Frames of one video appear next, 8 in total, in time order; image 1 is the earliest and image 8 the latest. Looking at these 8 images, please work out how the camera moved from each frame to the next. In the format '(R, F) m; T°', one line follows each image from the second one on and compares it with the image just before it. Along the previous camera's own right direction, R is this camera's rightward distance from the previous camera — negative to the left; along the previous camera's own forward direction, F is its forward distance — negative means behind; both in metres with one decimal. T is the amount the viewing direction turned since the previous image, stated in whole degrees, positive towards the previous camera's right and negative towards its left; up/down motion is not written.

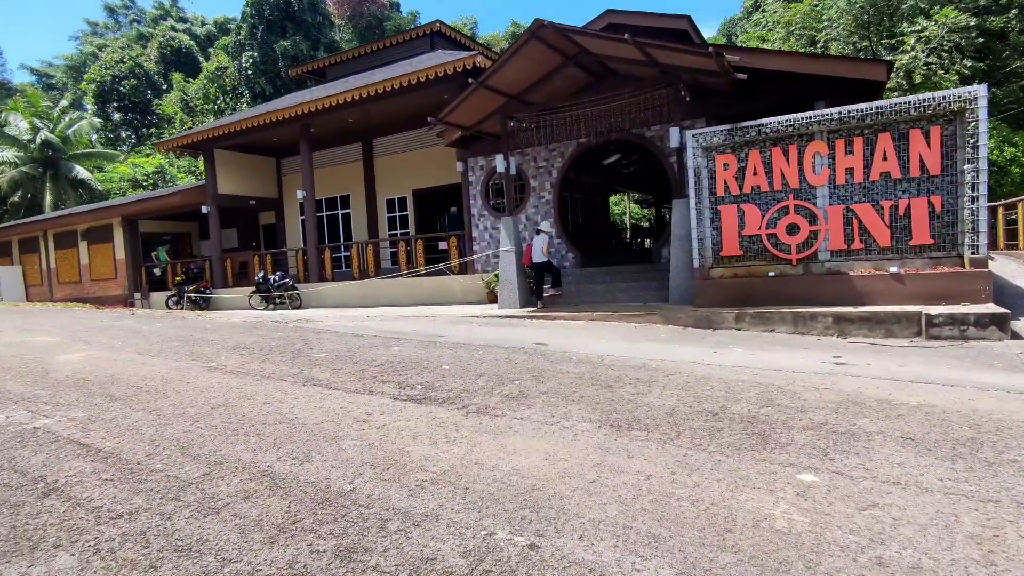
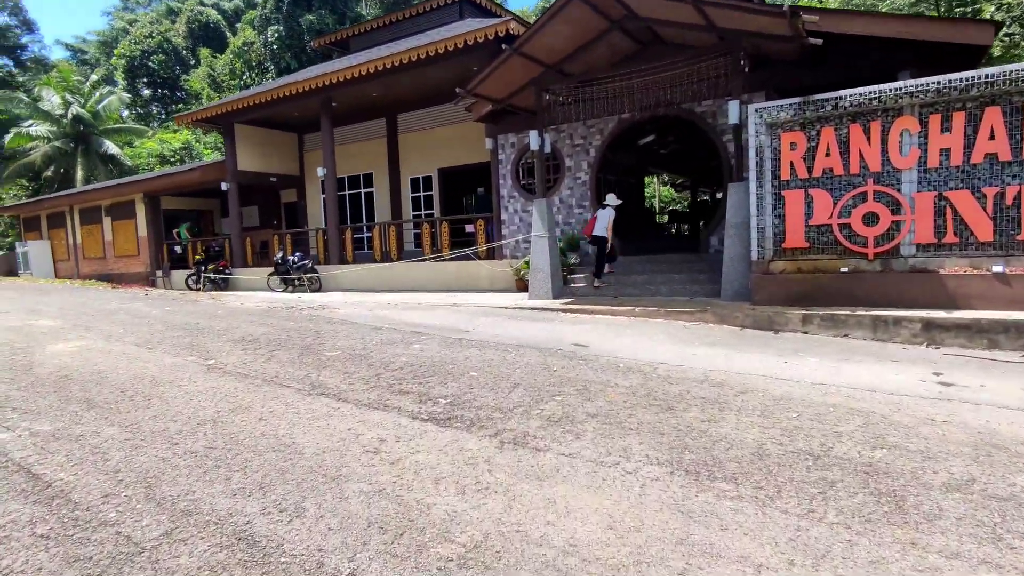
(-0.2, +0.9) m; -2°
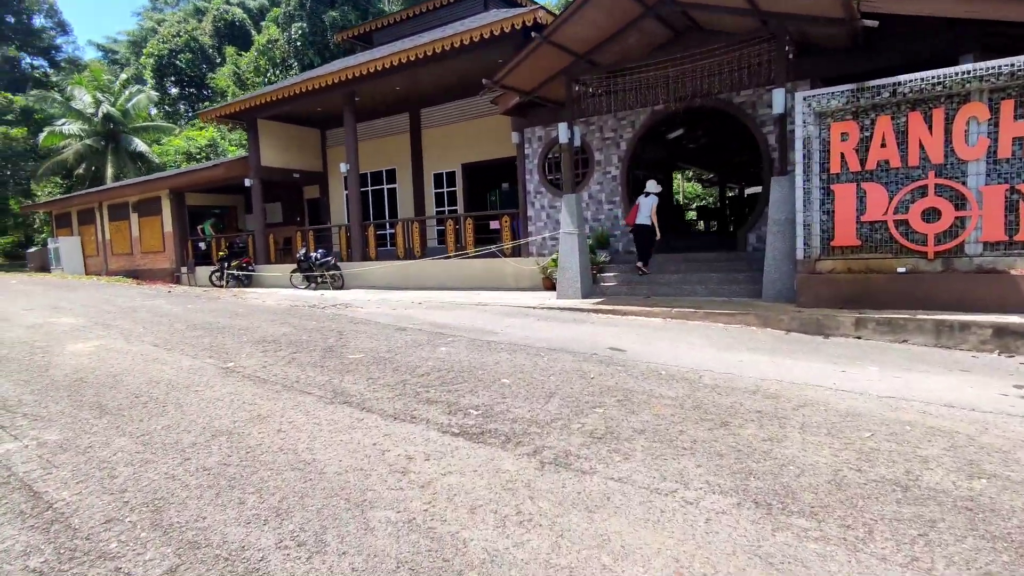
(-0.1, +0.4) m; -2°
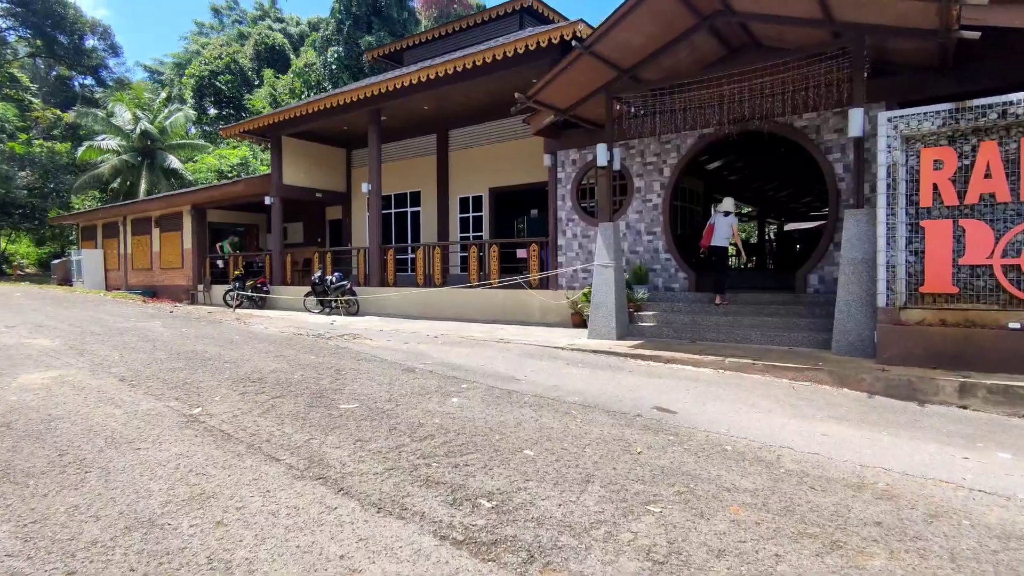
(0.0, +1.0) m; -3°
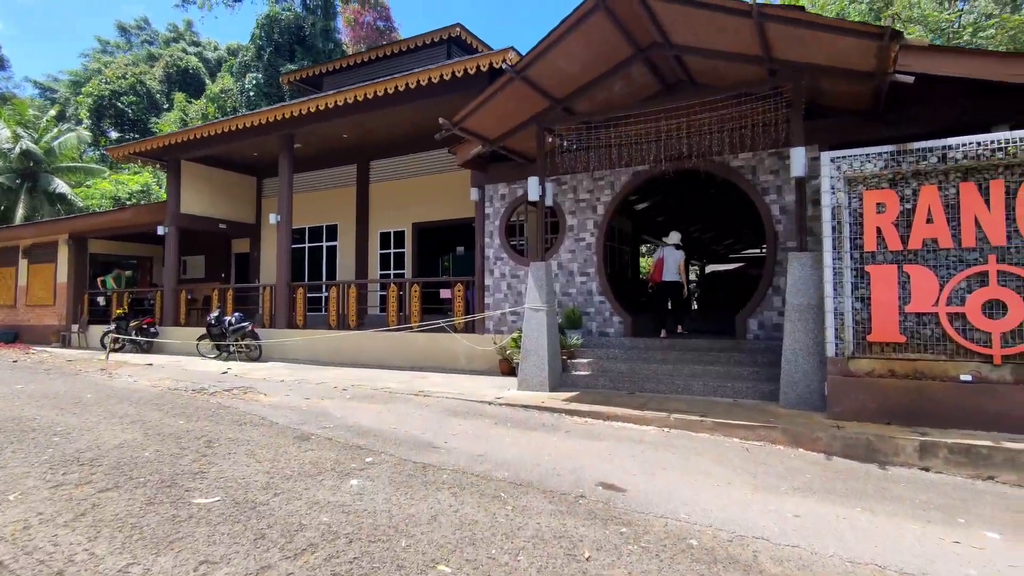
(+0.1, +0.9) m; +7°
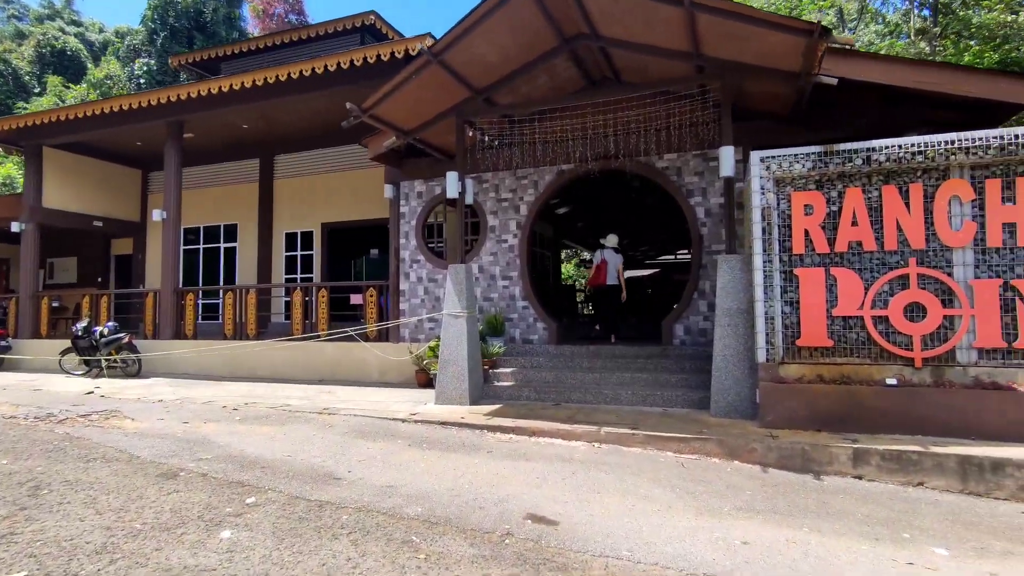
(0.0, +0.6) m; +8°
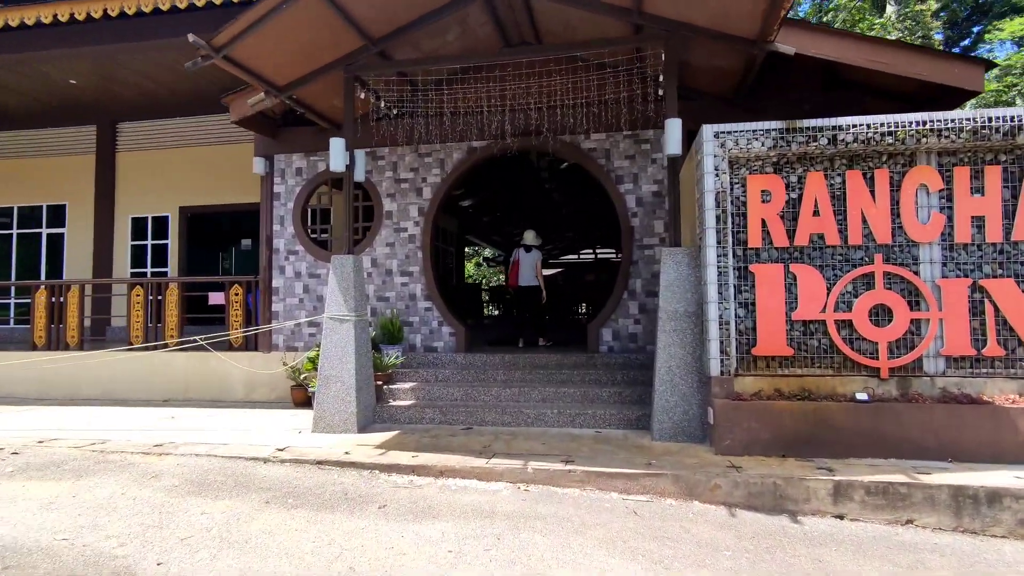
(0.0, +1.4) m; +10°
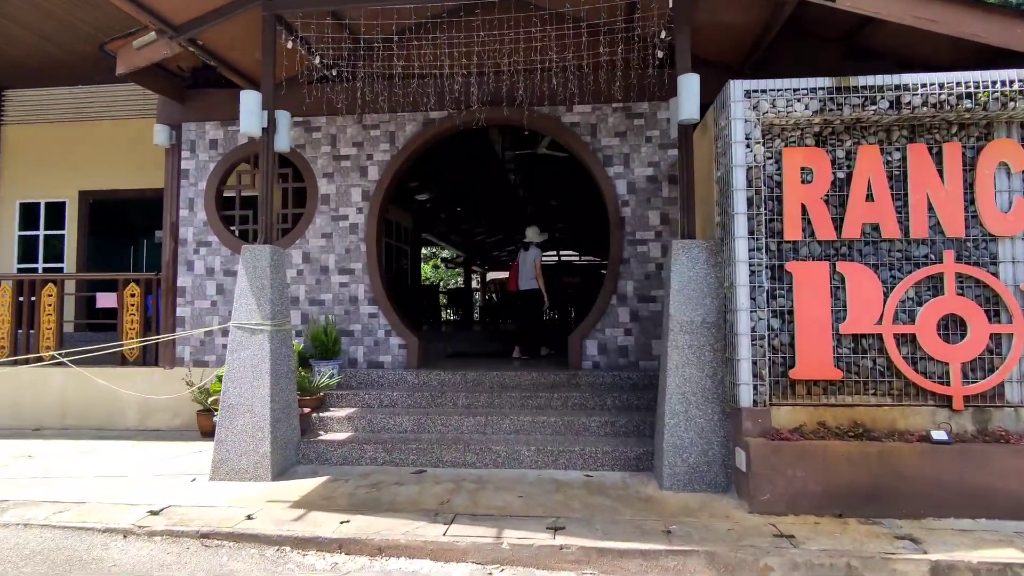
(-0.1, +1.3) m; +4°
